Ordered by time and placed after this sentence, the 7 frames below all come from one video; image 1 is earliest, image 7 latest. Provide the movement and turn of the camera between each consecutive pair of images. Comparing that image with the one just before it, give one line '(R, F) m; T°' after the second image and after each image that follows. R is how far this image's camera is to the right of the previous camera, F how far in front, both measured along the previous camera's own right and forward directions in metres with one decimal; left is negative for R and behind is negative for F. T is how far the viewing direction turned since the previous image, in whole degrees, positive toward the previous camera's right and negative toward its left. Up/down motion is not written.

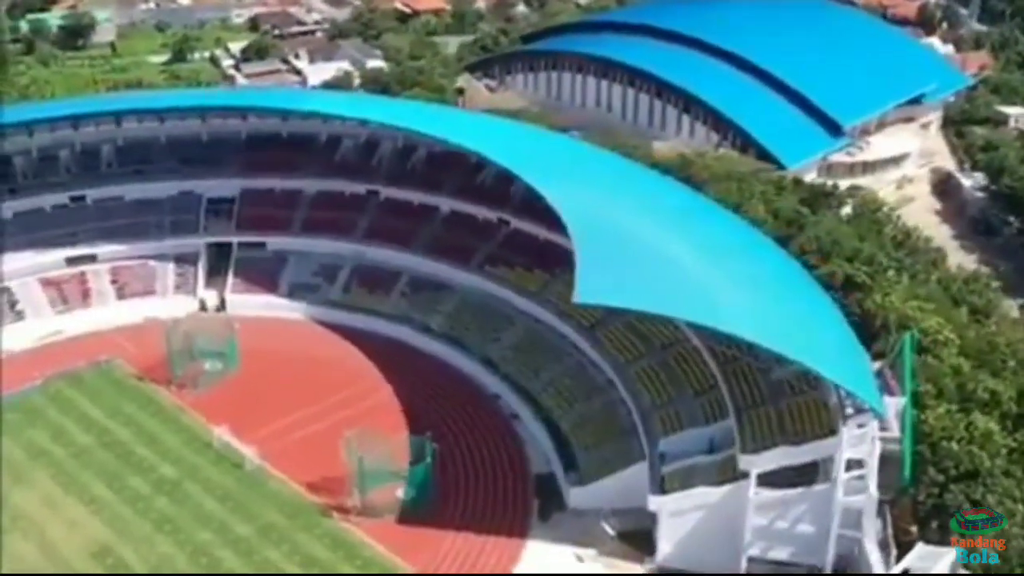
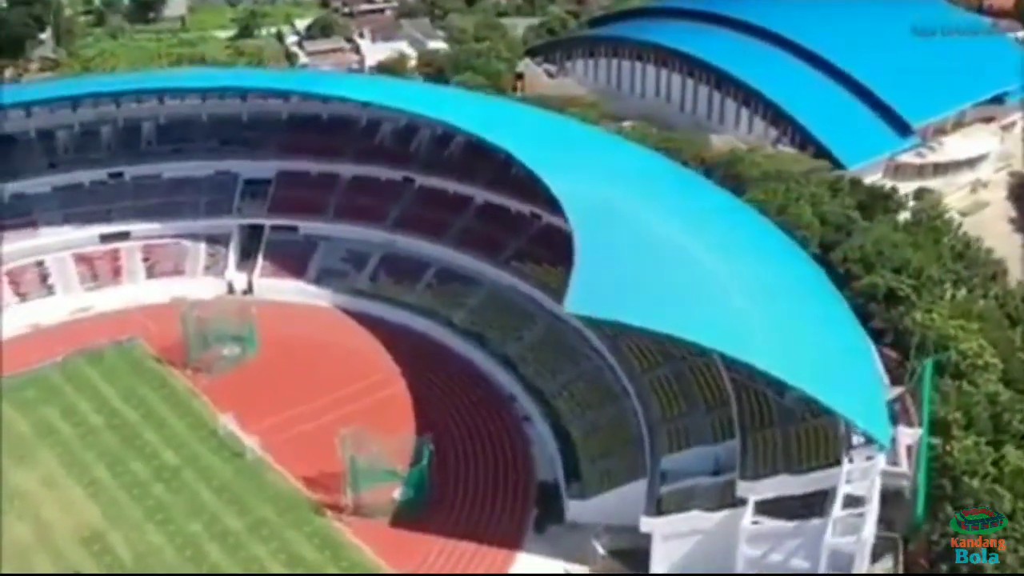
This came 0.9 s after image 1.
(+3.4, +1.8) m; -5°
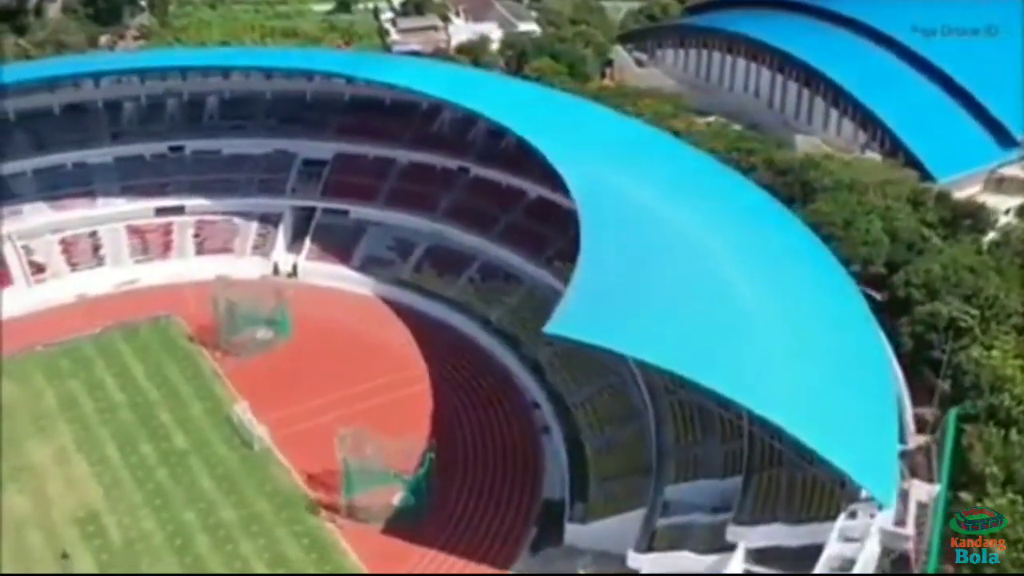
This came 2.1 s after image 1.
(+4.3, +2.3) m; -7°
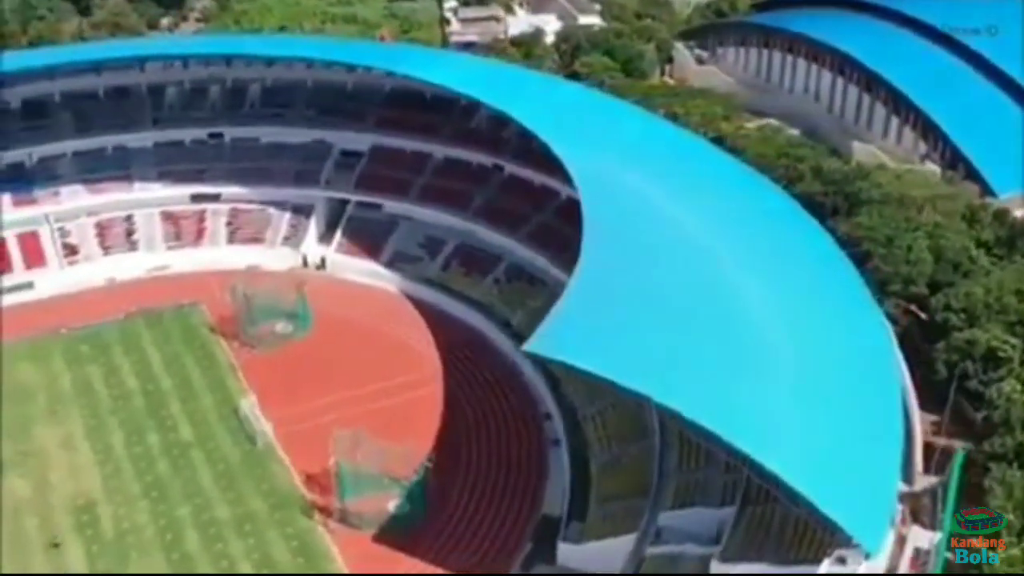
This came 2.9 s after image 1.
(+2.9, +1.4) m; -4°
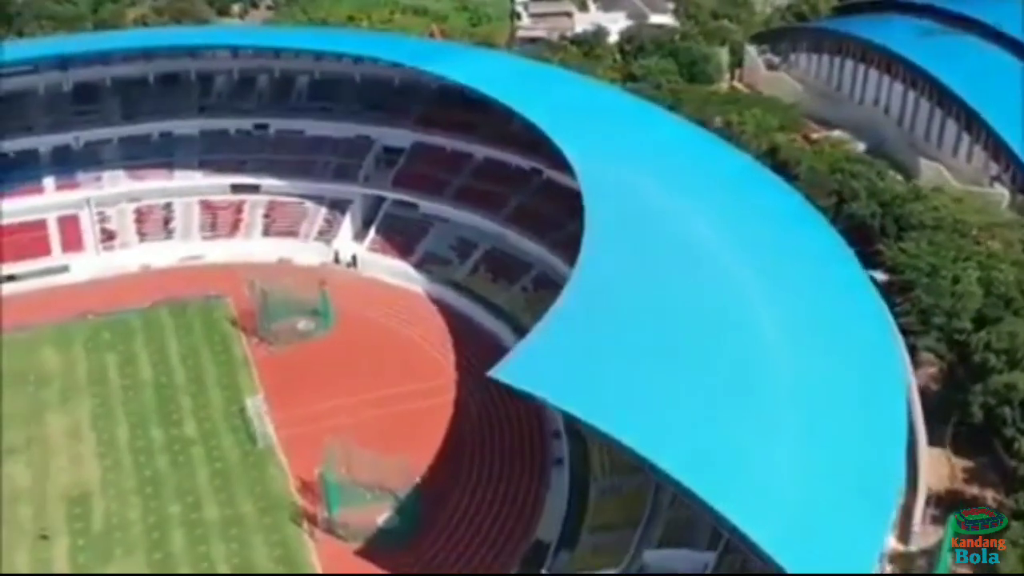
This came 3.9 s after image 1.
(+3.5, +1.7) m; -5°
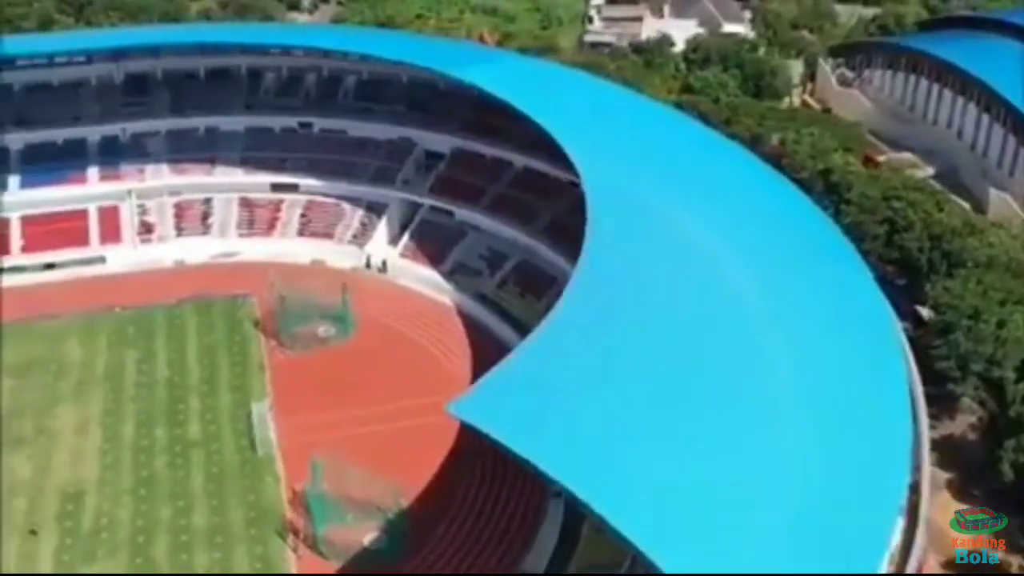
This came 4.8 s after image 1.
(+3.4, +1.7) m; -5°
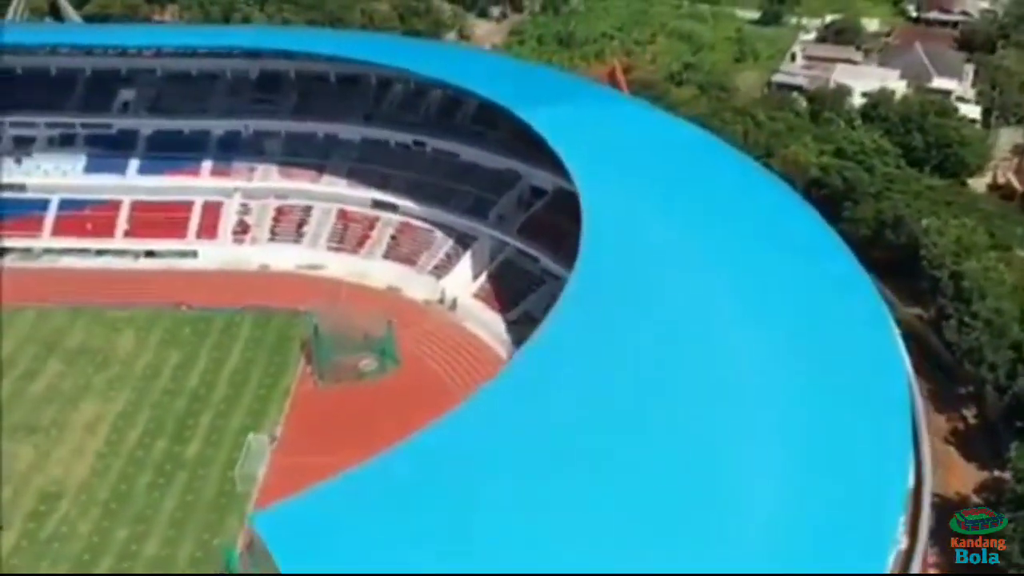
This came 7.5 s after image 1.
(+9.3, +5.5) m; -15°
